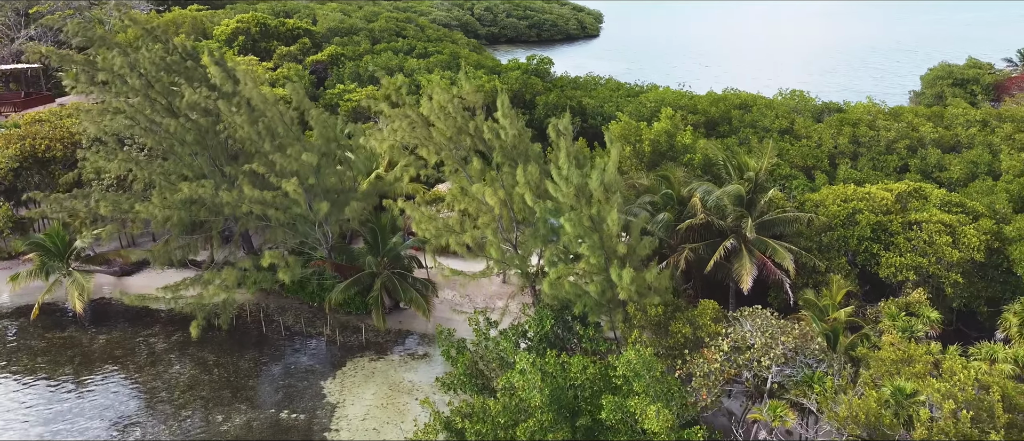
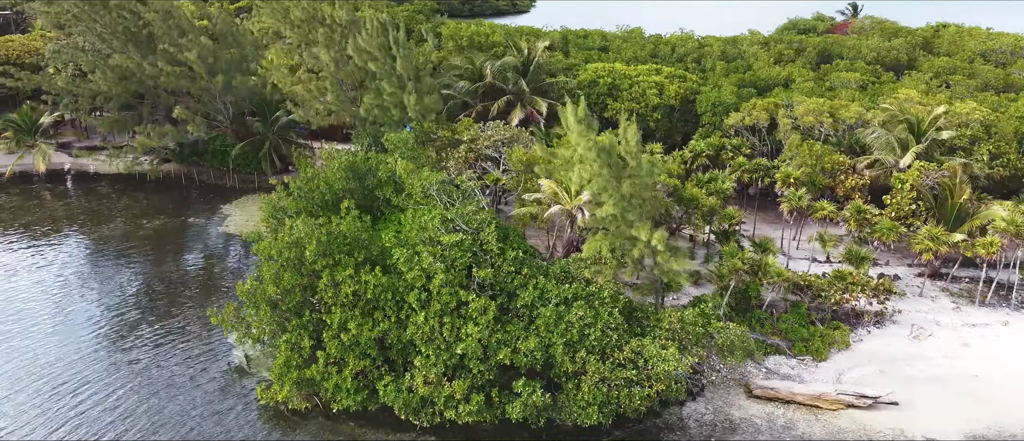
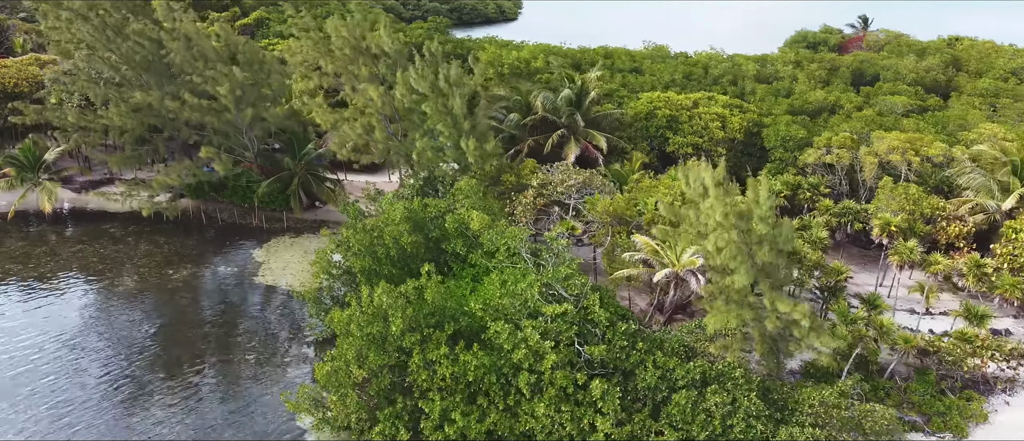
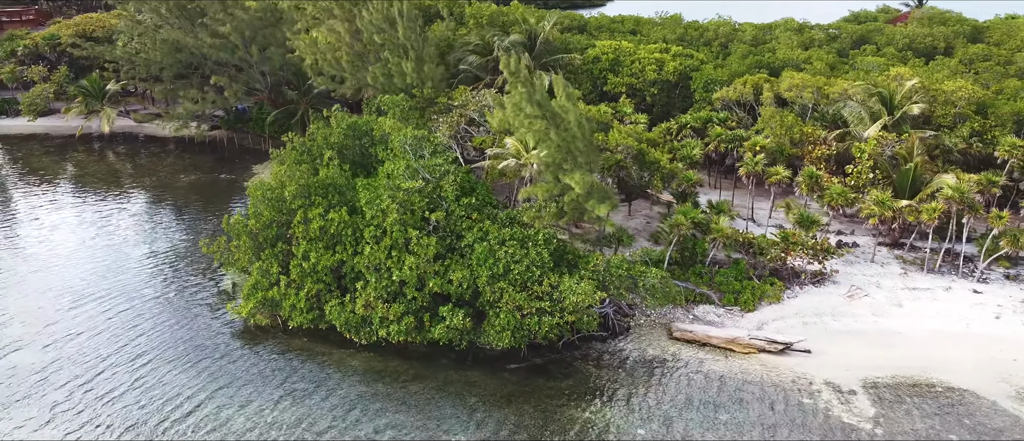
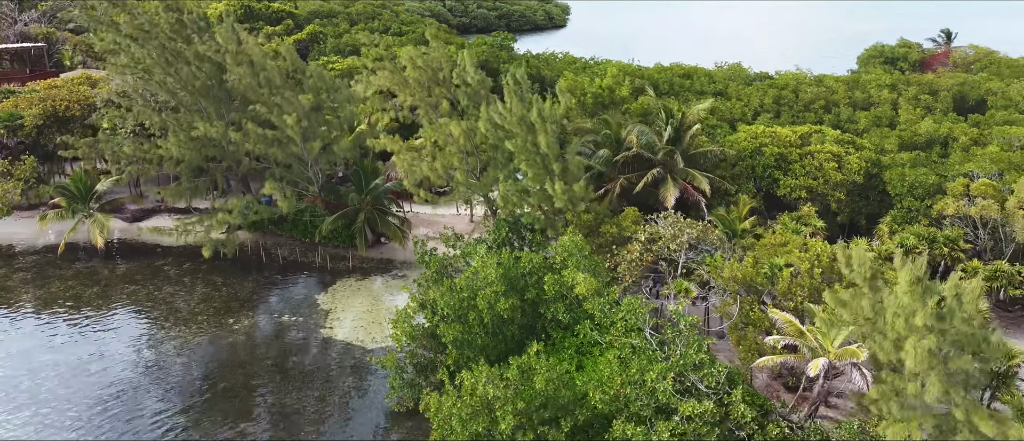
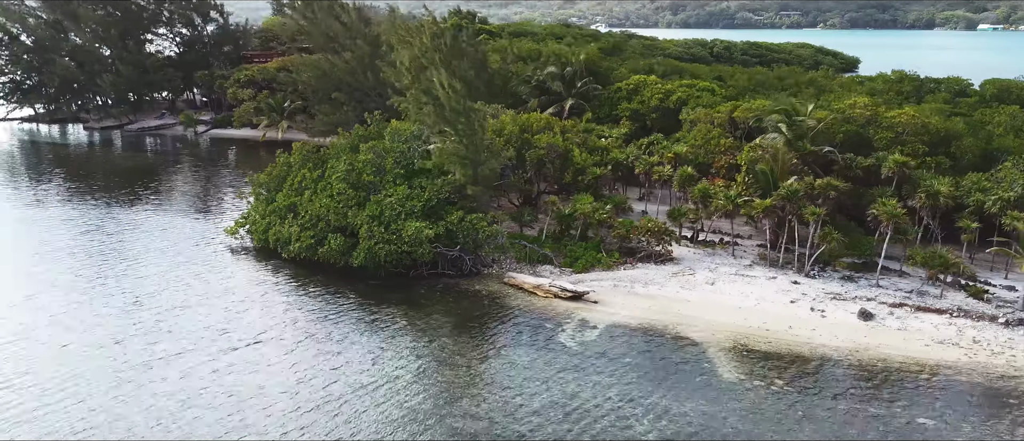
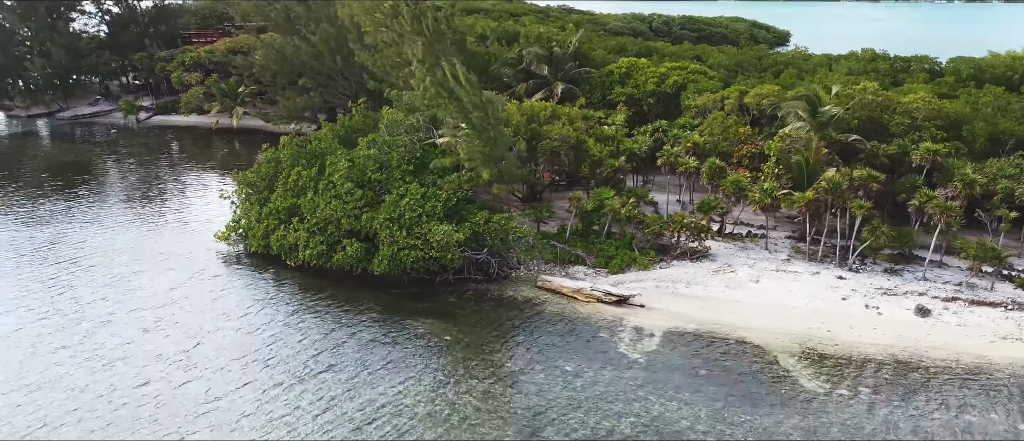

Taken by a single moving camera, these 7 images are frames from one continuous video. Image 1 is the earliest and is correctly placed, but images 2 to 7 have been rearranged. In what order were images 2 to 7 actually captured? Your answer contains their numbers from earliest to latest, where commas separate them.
5, 3, 2, 4, 7, 6
